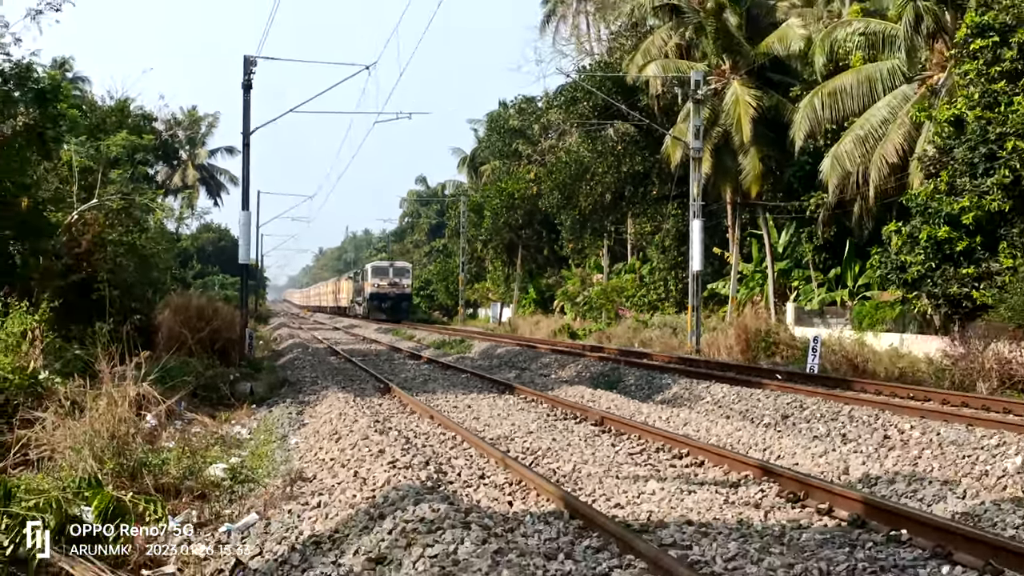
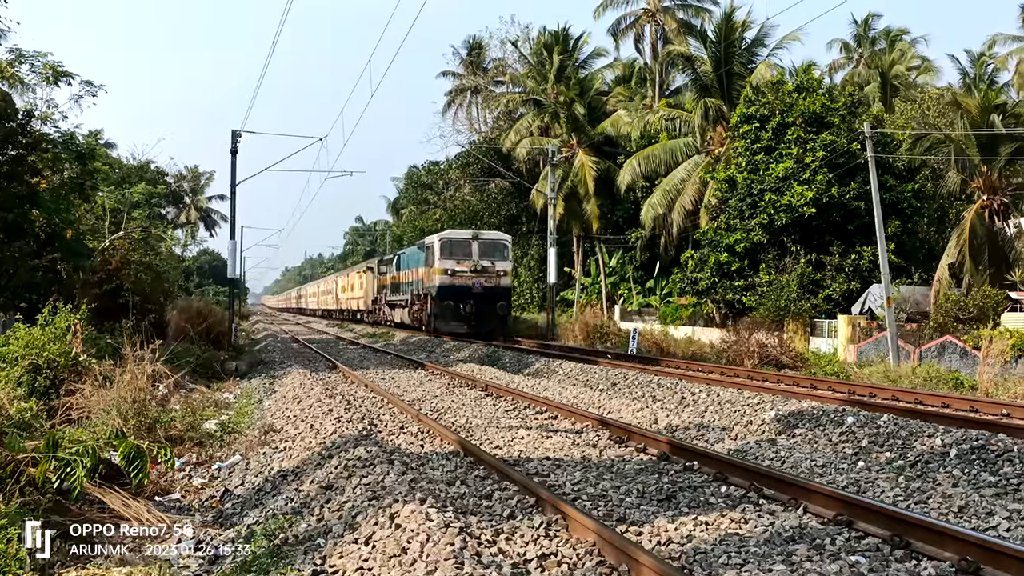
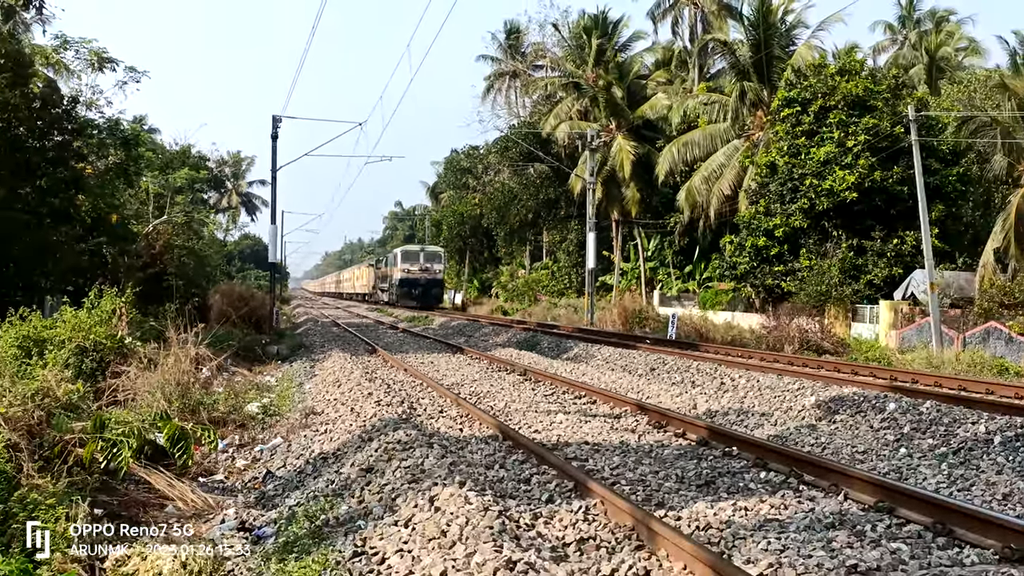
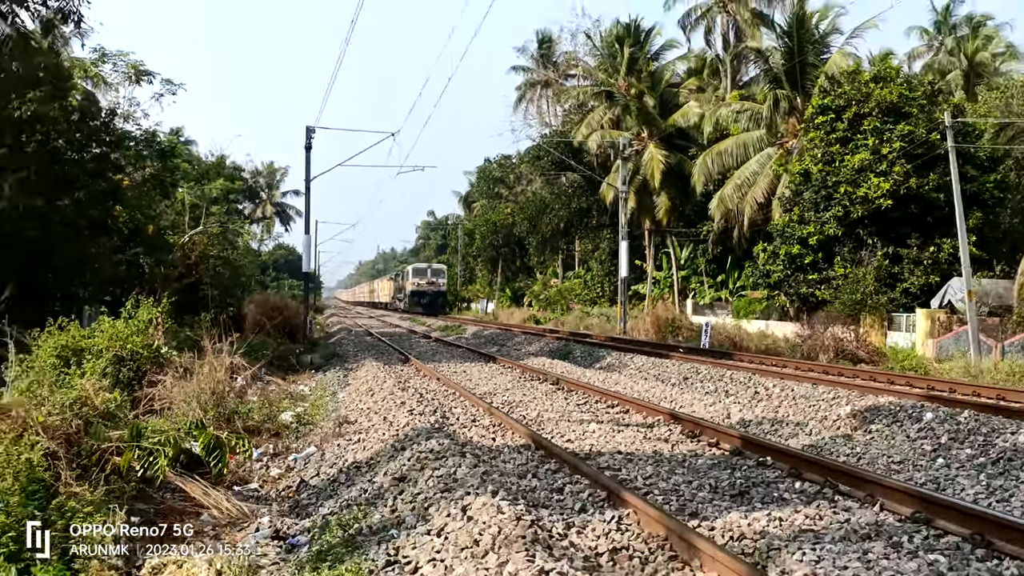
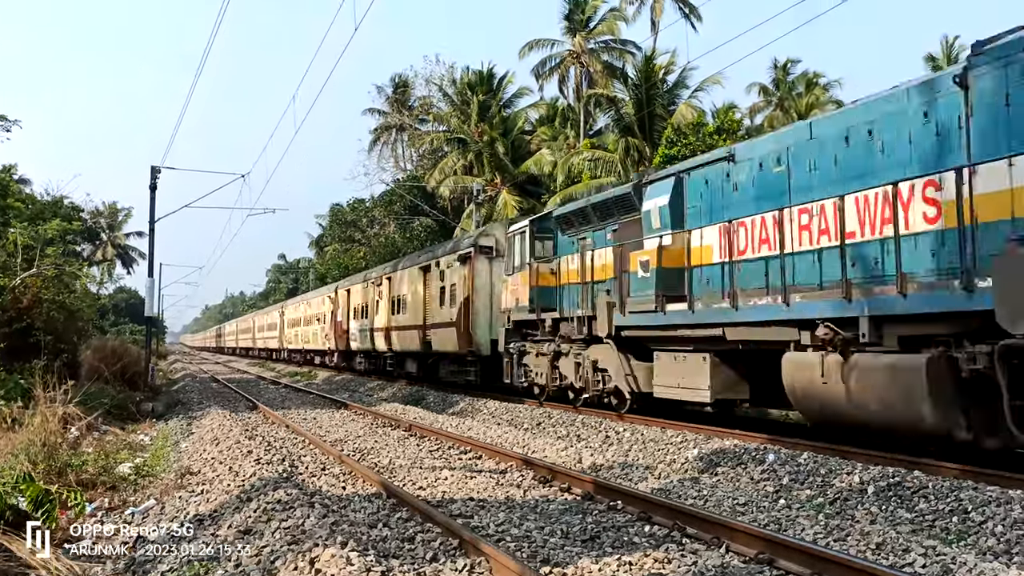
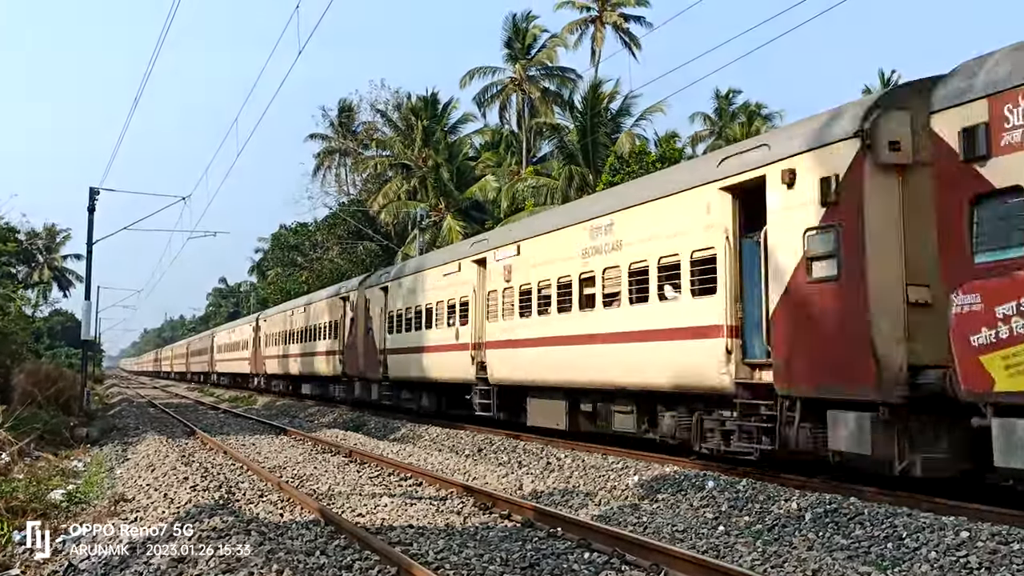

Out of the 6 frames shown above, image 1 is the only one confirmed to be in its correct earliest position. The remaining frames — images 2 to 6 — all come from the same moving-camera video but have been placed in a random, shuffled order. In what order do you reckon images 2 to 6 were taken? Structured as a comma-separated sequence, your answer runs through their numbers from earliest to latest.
4, 3, 2, 5, 6
